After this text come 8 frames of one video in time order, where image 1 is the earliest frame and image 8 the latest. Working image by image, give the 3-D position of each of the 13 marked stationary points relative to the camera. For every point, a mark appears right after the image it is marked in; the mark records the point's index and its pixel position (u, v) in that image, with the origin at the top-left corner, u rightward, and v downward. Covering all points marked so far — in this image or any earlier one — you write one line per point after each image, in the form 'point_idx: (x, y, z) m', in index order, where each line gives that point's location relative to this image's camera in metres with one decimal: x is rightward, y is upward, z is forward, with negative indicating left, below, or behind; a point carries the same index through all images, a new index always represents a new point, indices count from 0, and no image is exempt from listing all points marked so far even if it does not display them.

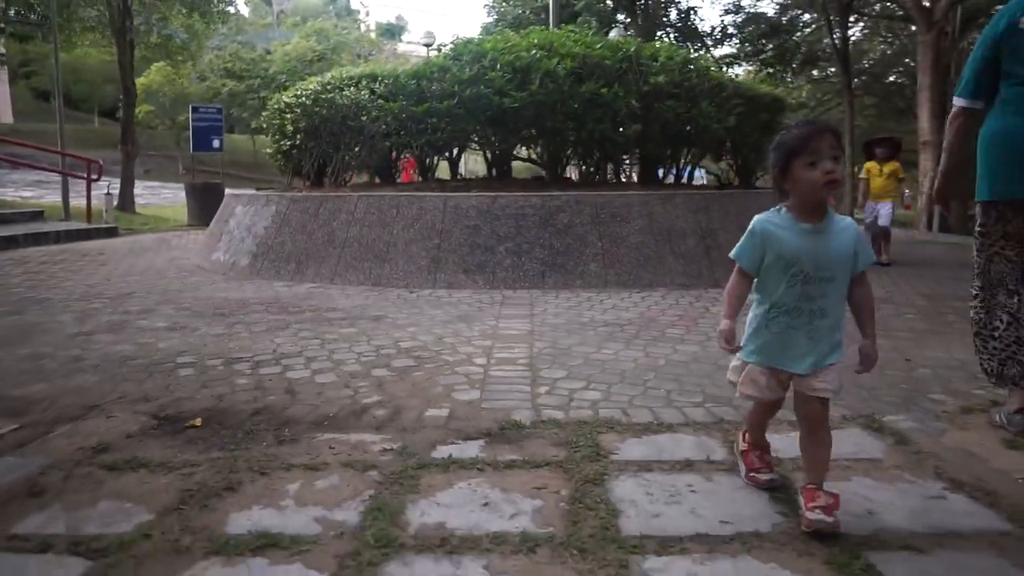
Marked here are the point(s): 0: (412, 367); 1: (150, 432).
0: (-0.5, -0.4, +4.0) m
1: (-1.4, -0.5, +3.0) m
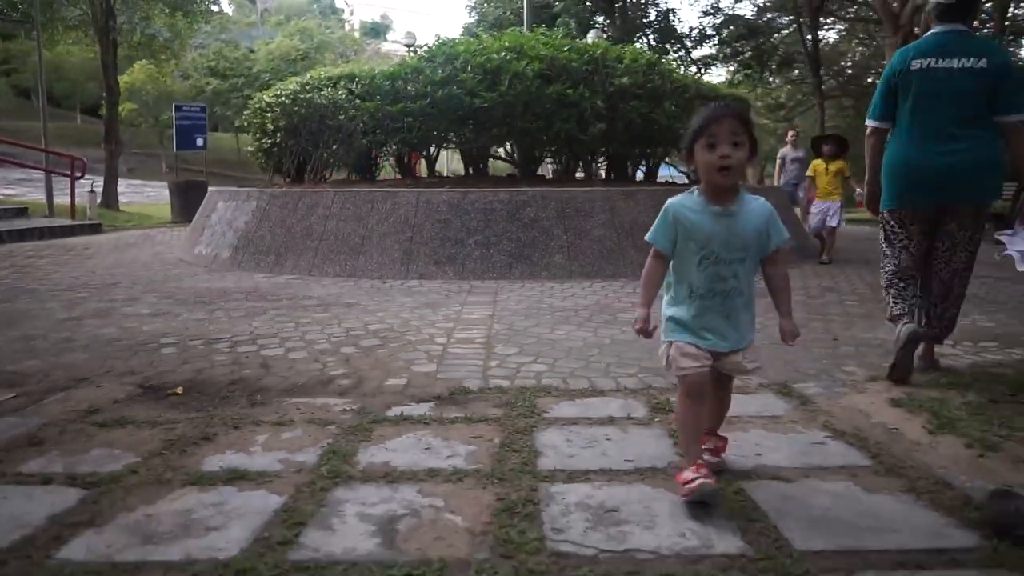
0: (-0.7, -0.3, +4.4) m
1: (-1.6, -0.5, +3.4) m
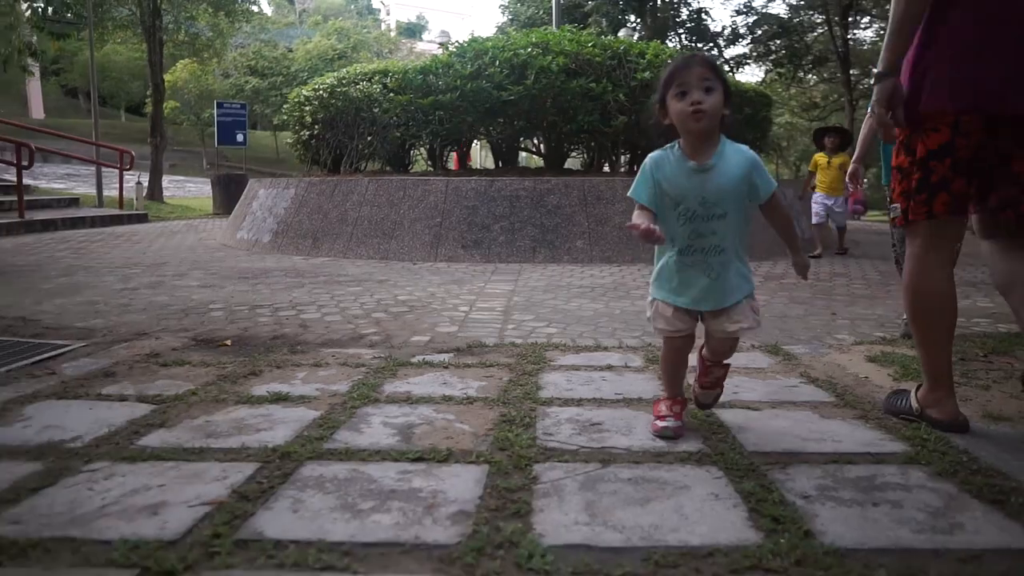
0: (-0.6, -0.1, +4.8) m
1: (-1.5, -0.3, +3.8) m
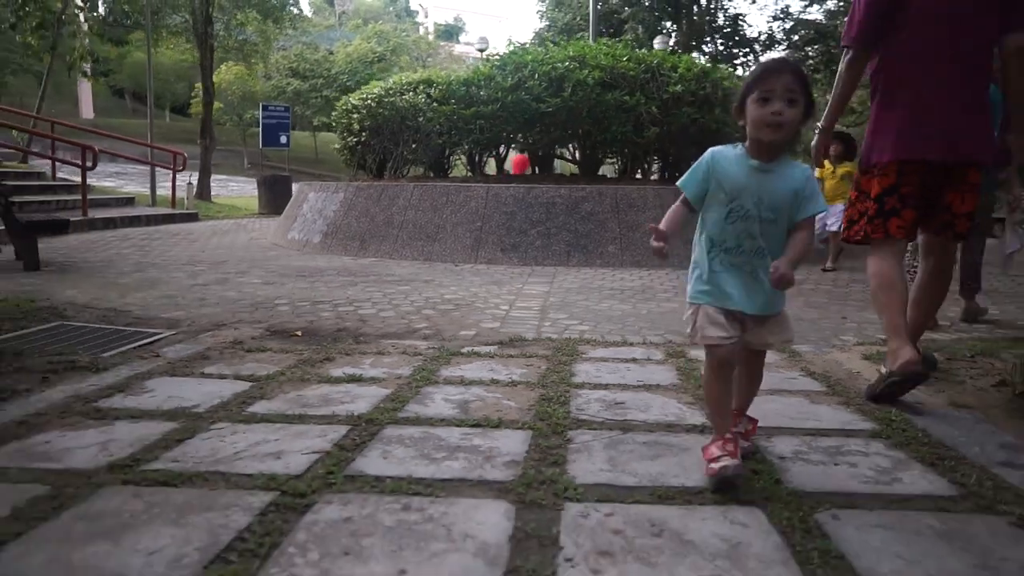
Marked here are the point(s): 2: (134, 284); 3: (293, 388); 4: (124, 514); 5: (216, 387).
0: (-0.4, -0.1, +5.3) m
1: (-1.3, -0.3, +4.3) m
2: (-3.1, 0.0, +6.6) m
3: (-0.9, -0.4, +3.2) m
4: (-0.9, -0.5, +1.8) m
5: (-1.2, -0.4, +3.2) m
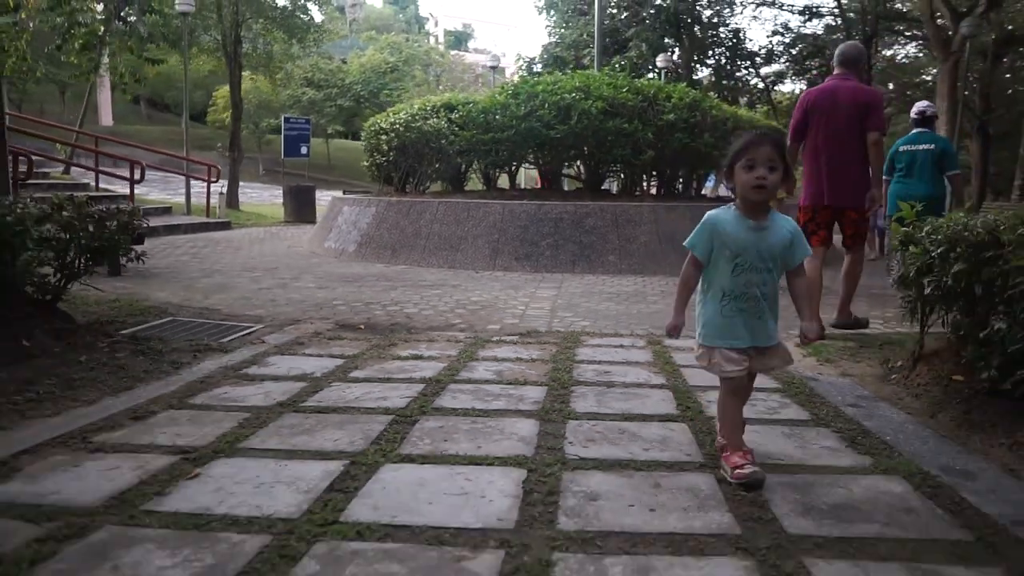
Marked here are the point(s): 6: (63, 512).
0: (-0.3, -0.2, +6.5) m
1: (-1.2, -0.3, +5.6) m
2: (-3.0, 0.0, +7.9) m
3: (-0.7, -0.4, +4.4) m
4: (-0.8, -0.5, +3.1) m
5: (-1.1, -0.4, +4.4) m
6: (-1.2, -0.6, +2.2) m
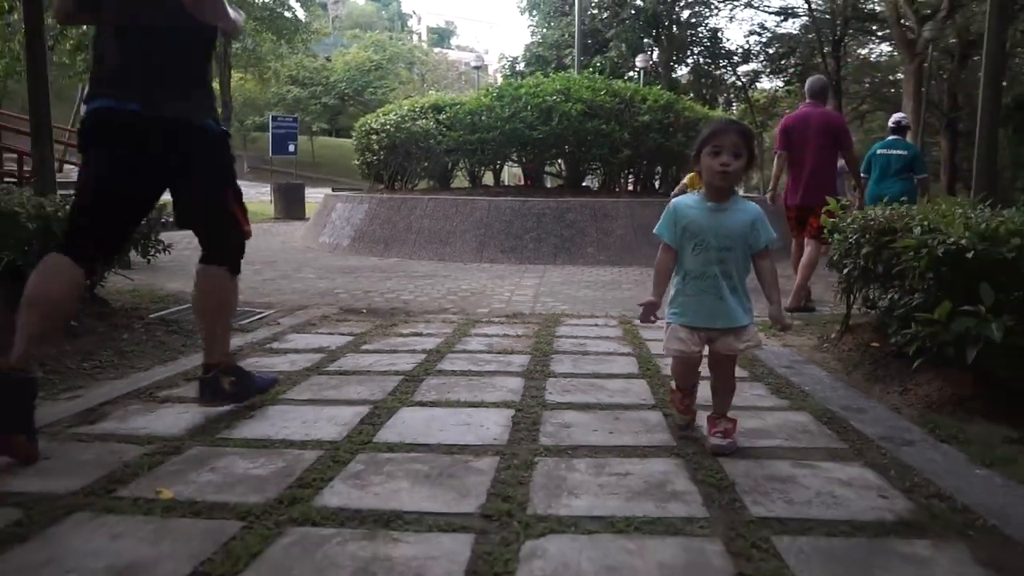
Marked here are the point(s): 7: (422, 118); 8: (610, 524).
0: (-0.4, -0.1, +7.2) m
1: (-1.3, -0.2, +6.2) m
2: (-3.1, +0.1, +8.5) m
3: (-0.8, -0.3, +5.1) m
4: (-0.8, -0.4, +3.7) m
5: (-1.1, -0.3, +5.1) m
6: (-1.2, -0.5, +2.8) m
7: (-1.4, +2.6, +12.2) m
8: (+0.2, -0.6, +2.0) m
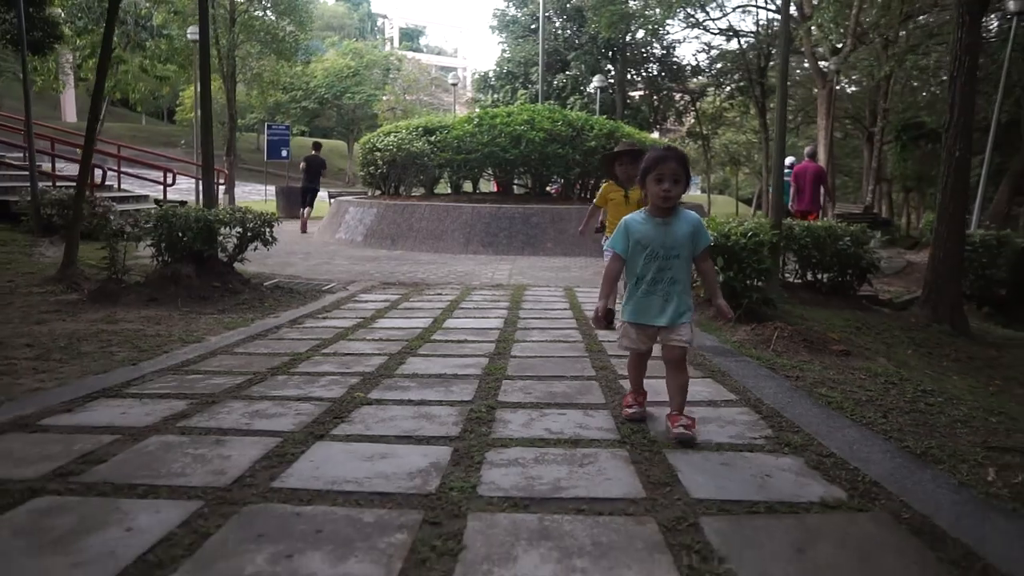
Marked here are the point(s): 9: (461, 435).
0: (-0.6, +0.2, +10.5) m
1: (-1.5, 0.0, +9.5) m
2: (-3.4, +0.3, +11.7) m
3: (-1.0, -0.1, +8.3) m
4: (-0.9, -0.2, +7.0) m
5: (-1.3, -0.1, +8.3) m
6: (-1.3, -0.3, +6.1) m
7: (-1.8, +2.8, +15.4) m
8: (+0.2, -0.4, +5.3) m
9: (-0.2, -0.5, +2.8) m
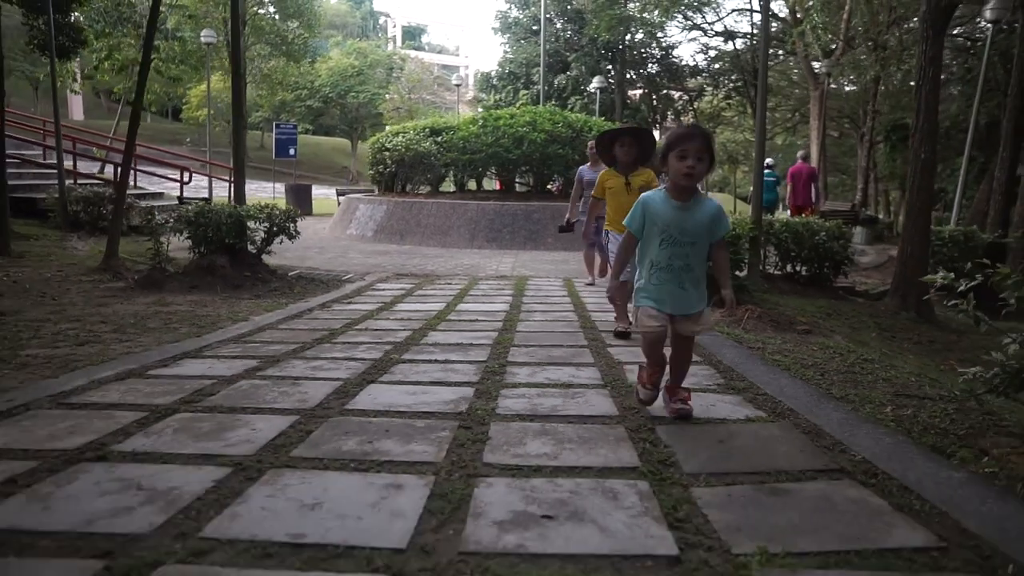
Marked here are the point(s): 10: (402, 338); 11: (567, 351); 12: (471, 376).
0: (-0.6, +0.3, +11.3) m
1: (-1.4, +0.2, +10.3) m
2: (-3.4, +0.5, +12.5) m
3: (-0.9, 0.0, +9.1) m
4: (-0.9, -0.1, +7.8) m
5: (-1.2, 0.0, +9.1) m
6: (-1.3, -0.2, +6.9) m
7: (-1.7, +2.9, +16.2) m
8: (+0.3, -0.3, +6.1) m
9: (-0.1, -0.4, +3.6) m
10: (-0.7, -0.3, +5.2) m
11: (+0.3, -0.4, +4.6) m
12: (-0.2, -0.4, +3.8) m
